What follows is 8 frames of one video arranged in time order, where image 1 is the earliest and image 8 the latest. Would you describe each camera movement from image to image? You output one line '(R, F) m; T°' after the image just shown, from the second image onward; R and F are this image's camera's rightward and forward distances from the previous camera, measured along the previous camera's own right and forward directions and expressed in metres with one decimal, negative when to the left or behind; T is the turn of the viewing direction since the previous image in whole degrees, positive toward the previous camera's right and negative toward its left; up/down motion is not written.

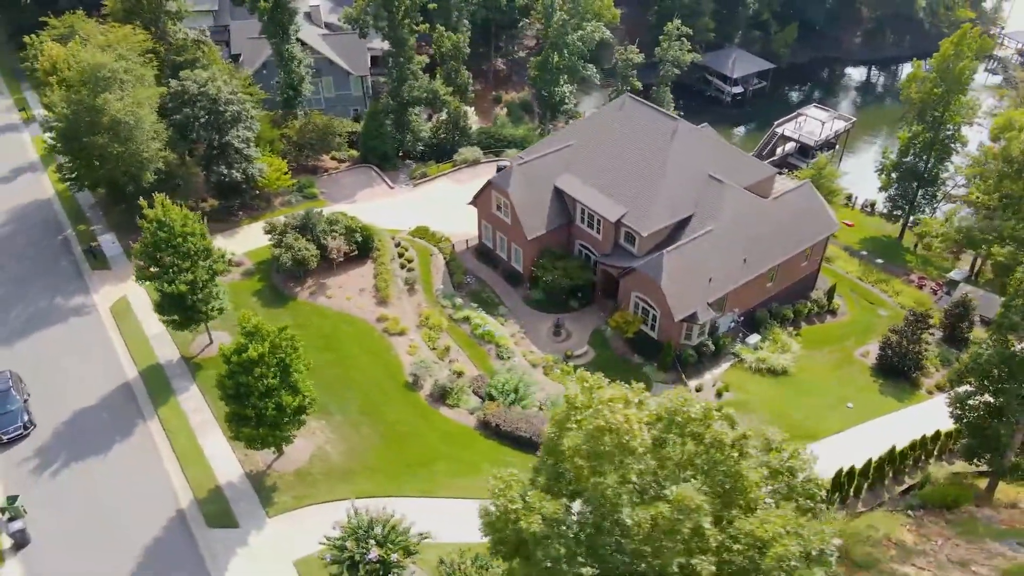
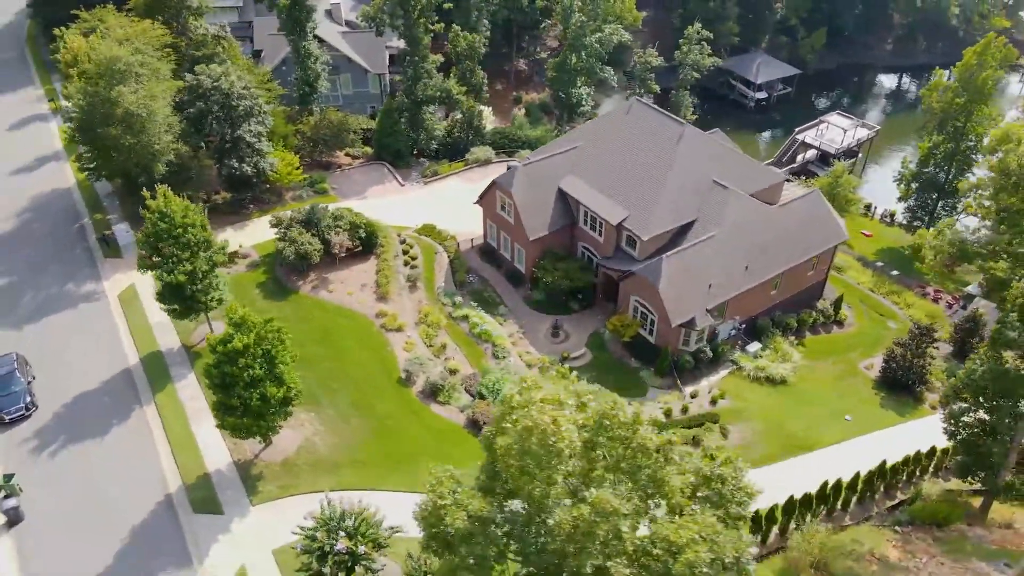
(+1.6, -0.1) m; -2°
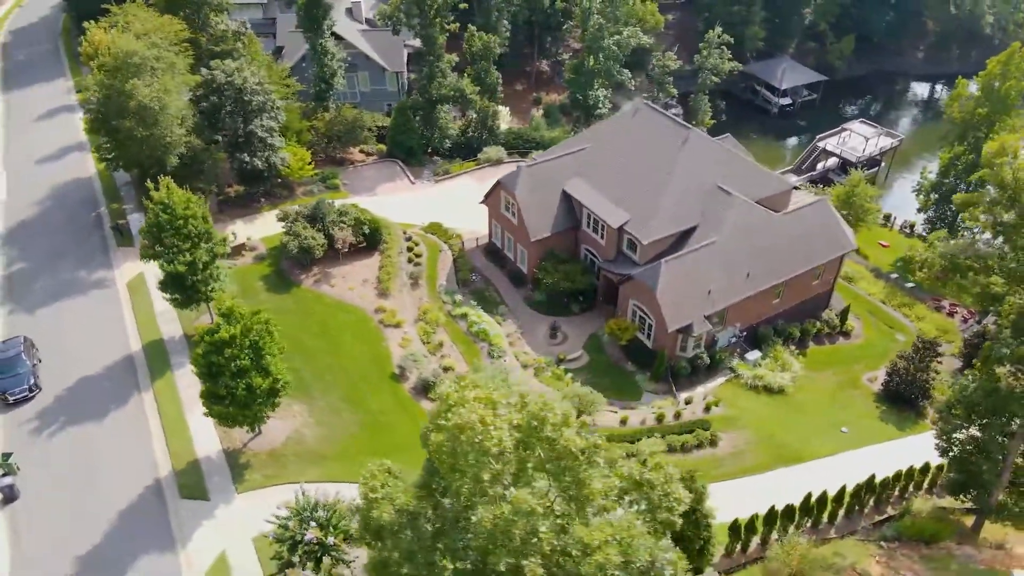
(+1.6, -0.1) m; -2°
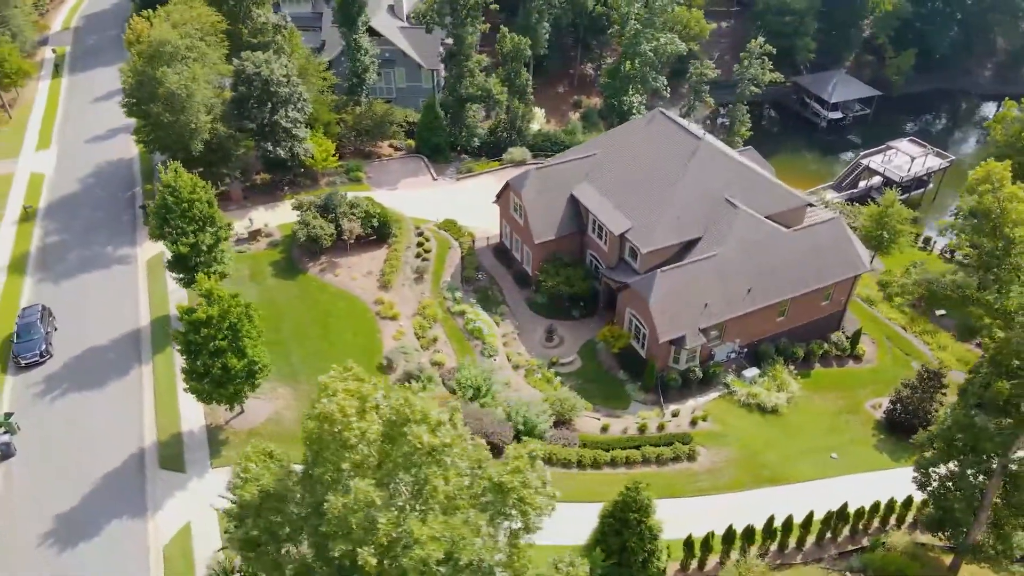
(+3.2, -0.2) m; -5°
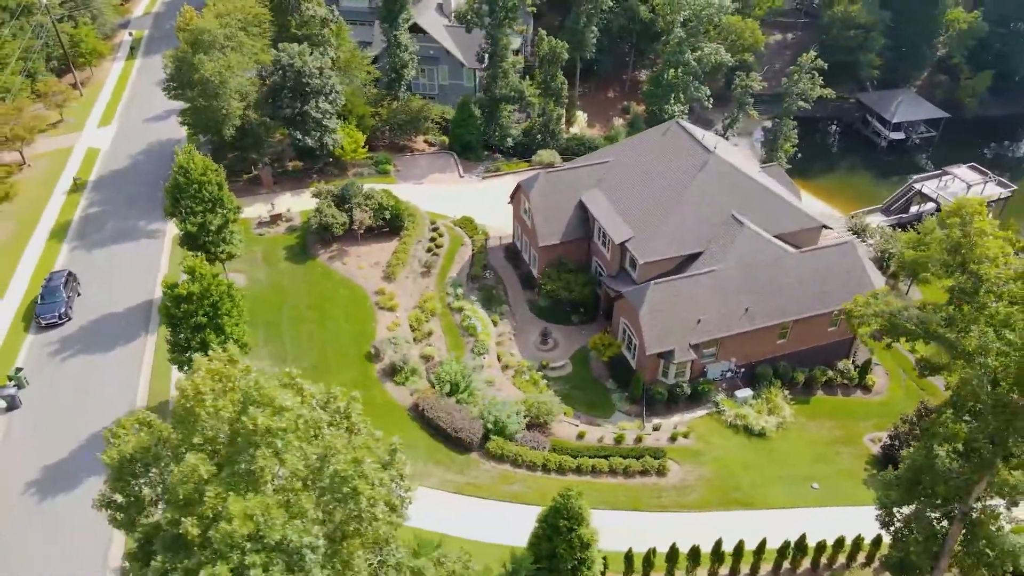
(+3.9, -0.2) m; -6°
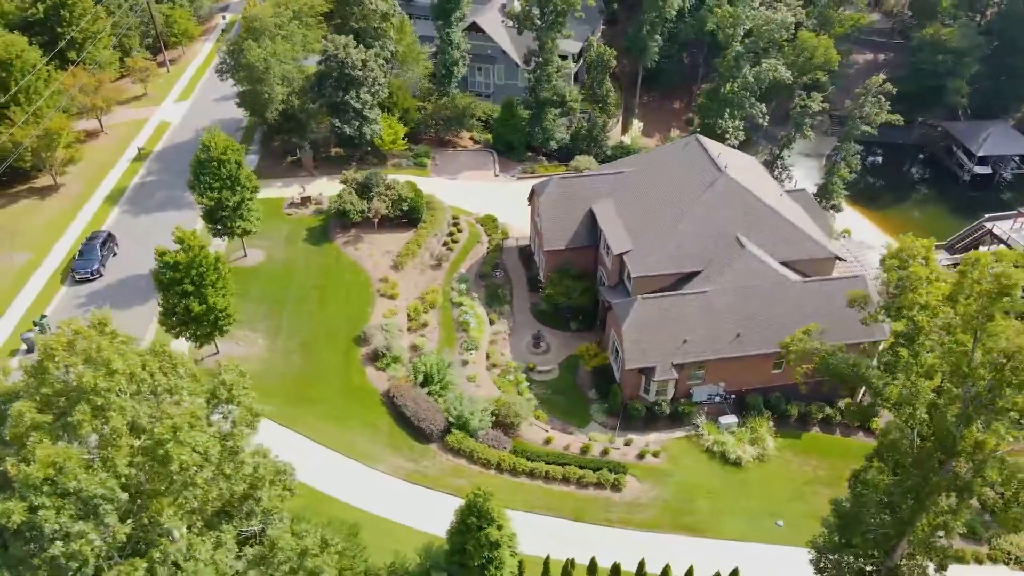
(+5.2, -0.2) m; -7°
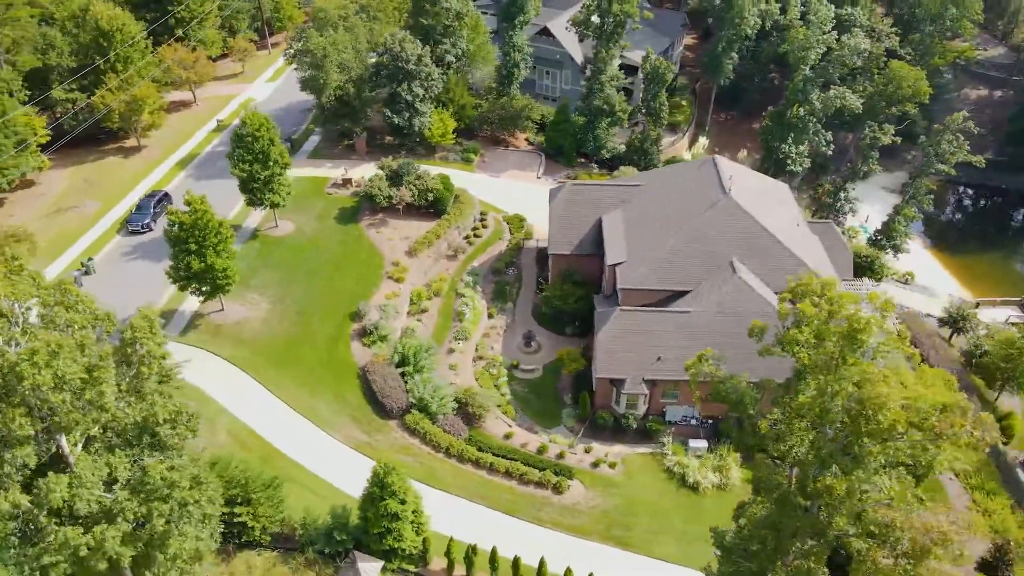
(+6.5, -0.6) m; -9°
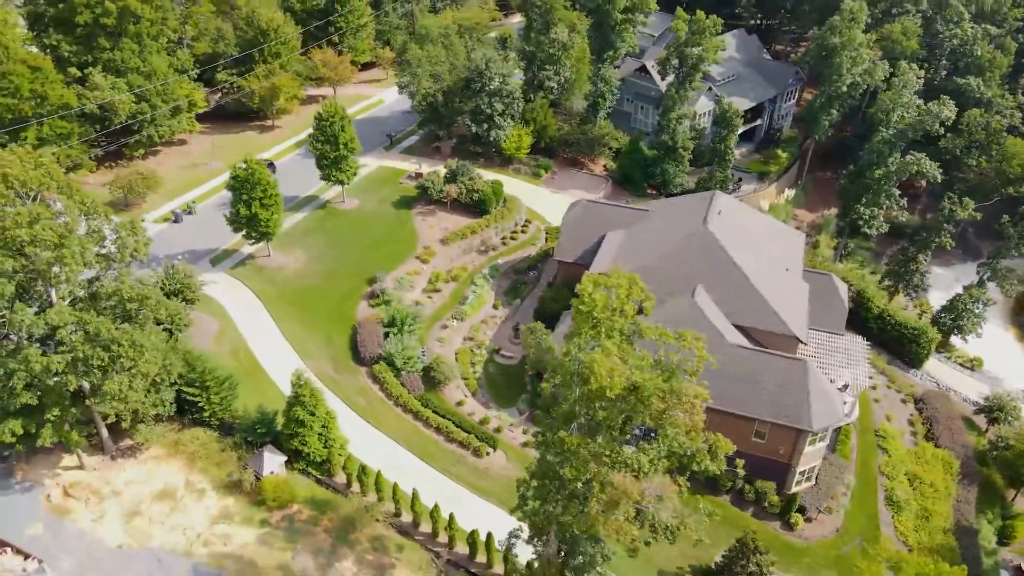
(+11.1, -3.0) m; -14°
